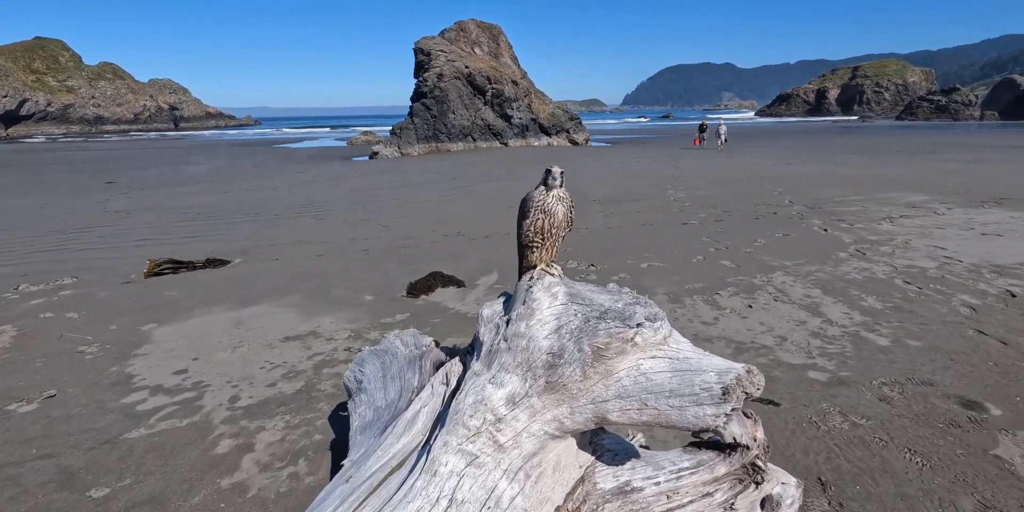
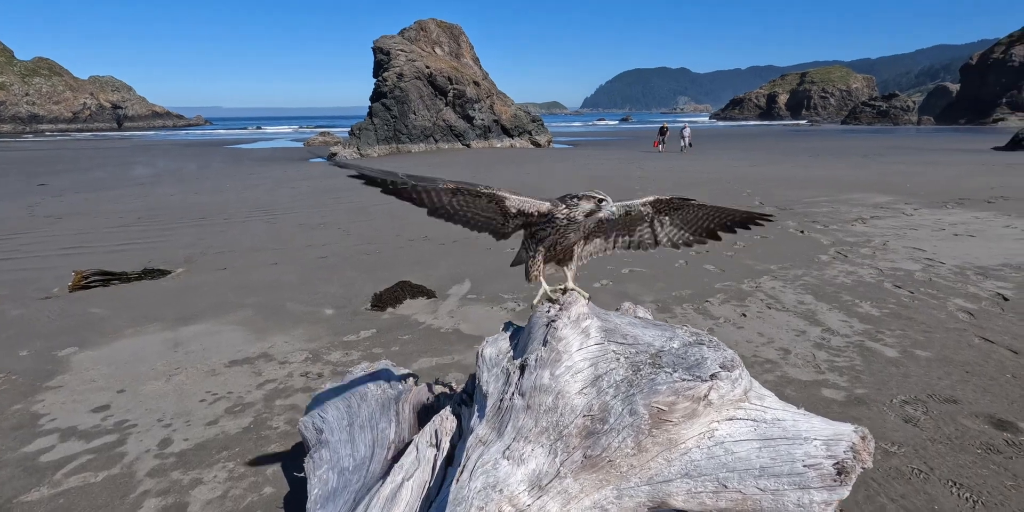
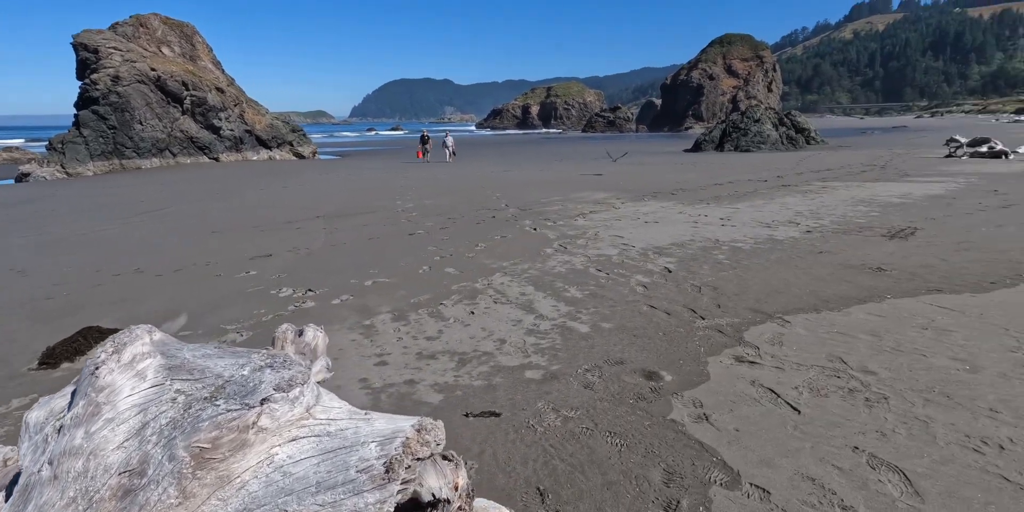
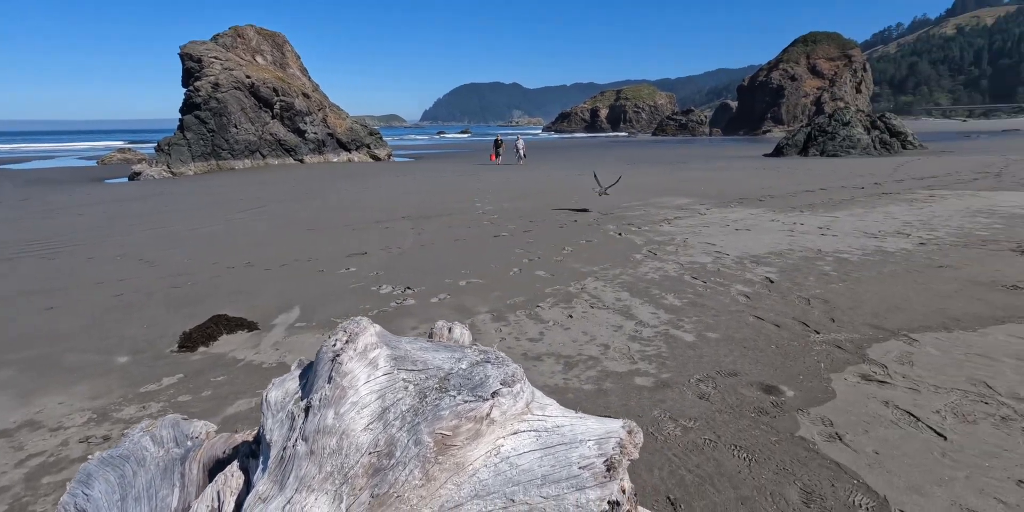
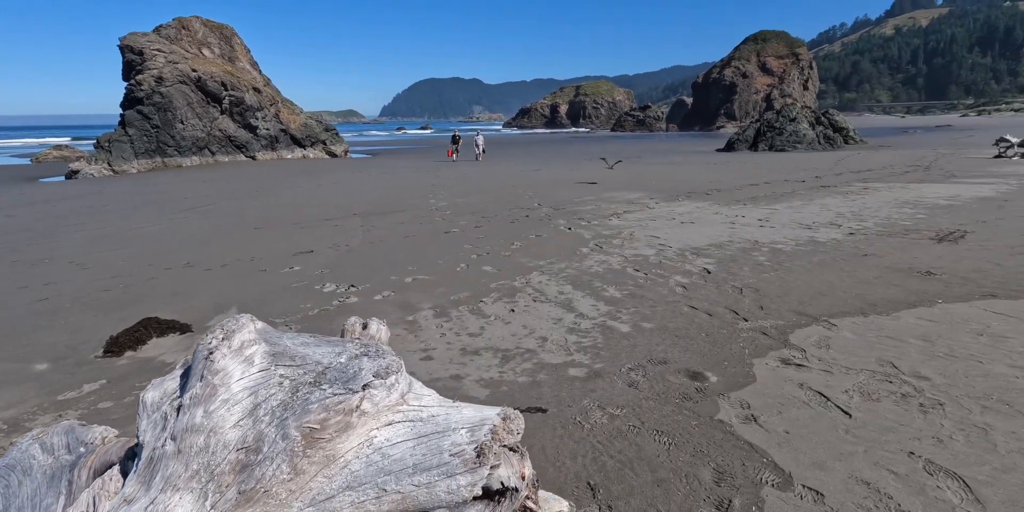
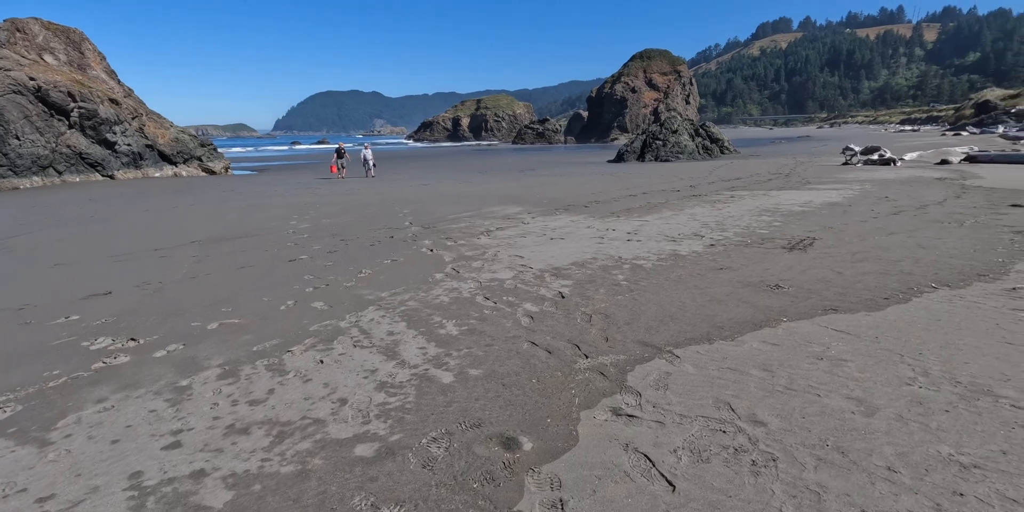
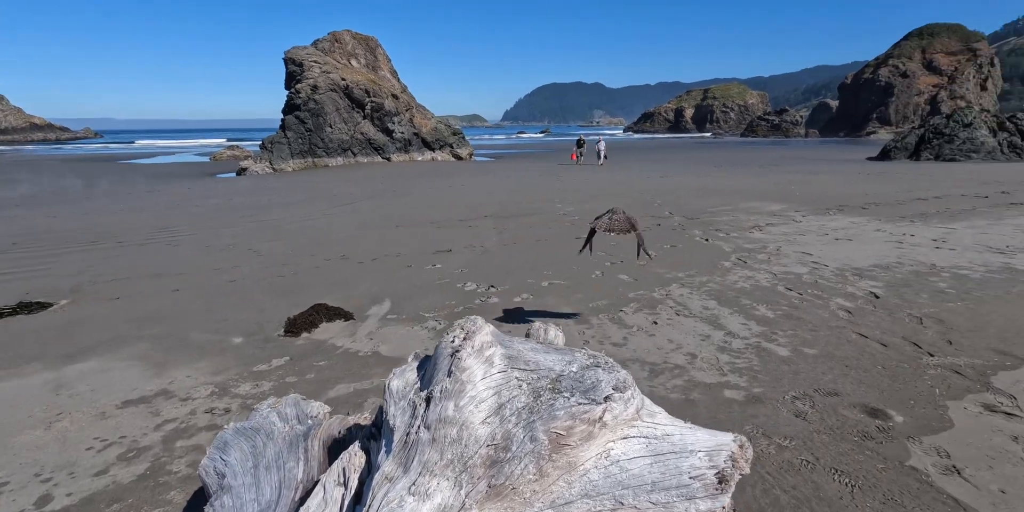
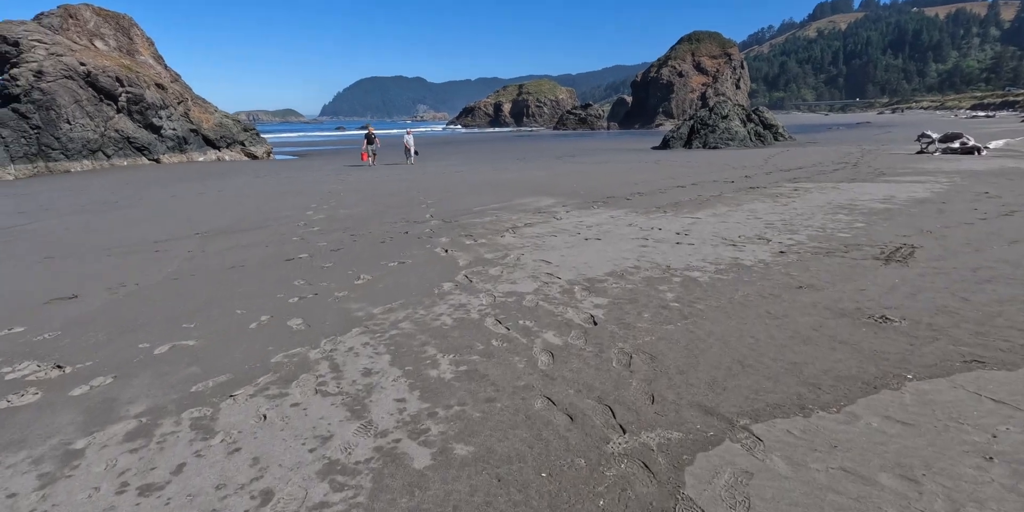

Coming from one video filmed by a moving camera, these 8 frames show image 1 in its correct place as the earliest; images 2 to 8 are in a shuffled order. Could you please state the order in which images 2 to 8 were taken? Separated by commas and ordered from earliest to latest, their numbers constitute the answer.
2, 7, 4, 5, 3, 6, 8
